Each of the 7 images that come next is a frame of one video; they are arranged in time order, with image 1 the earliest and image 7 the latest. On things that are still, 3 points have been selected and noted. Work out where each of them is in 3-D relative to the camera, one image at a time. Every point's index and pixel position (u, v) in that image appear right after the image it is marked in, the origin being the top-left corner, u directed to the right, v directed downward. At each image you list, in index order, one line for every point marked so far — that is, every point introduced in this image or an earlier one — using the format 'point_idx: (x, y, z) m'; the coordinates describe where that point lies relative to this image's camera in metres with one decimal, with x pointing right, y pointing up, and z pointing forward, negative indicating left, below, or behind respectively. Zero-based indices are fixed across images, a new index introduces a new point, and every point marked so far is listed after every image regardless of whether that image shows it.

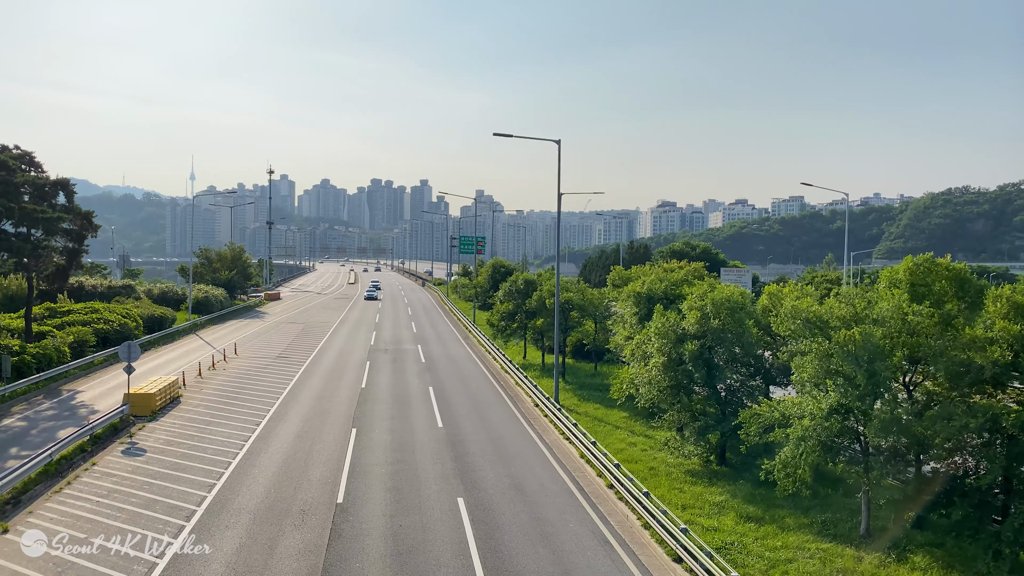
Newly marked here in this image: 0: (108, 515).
0: (-9.7, -5.4, +14.7) m
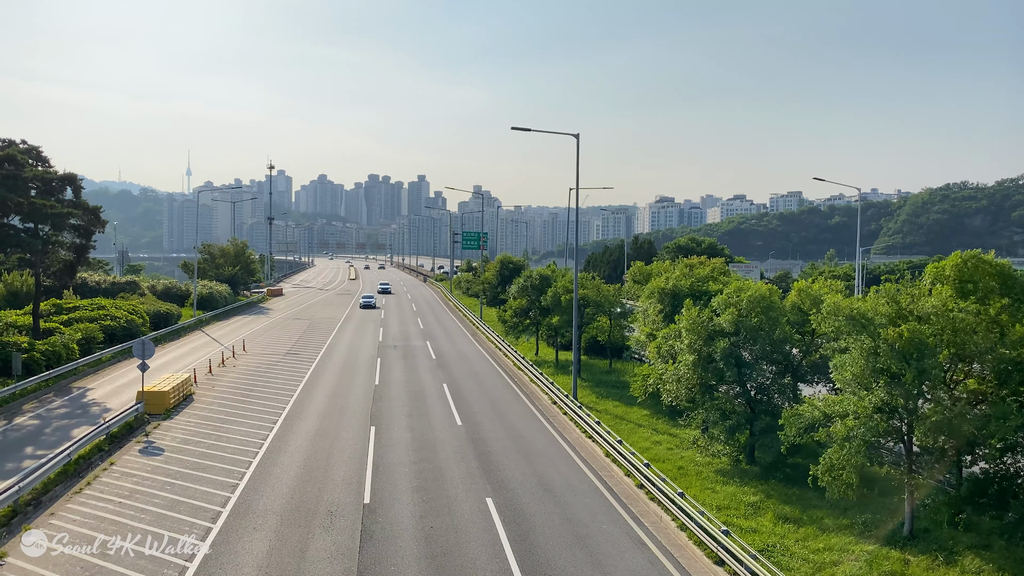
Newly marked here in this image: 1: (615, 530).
0: (-8.9, -5.4, +14.4) m
1: (+2.3, -5.6, +14.1) m
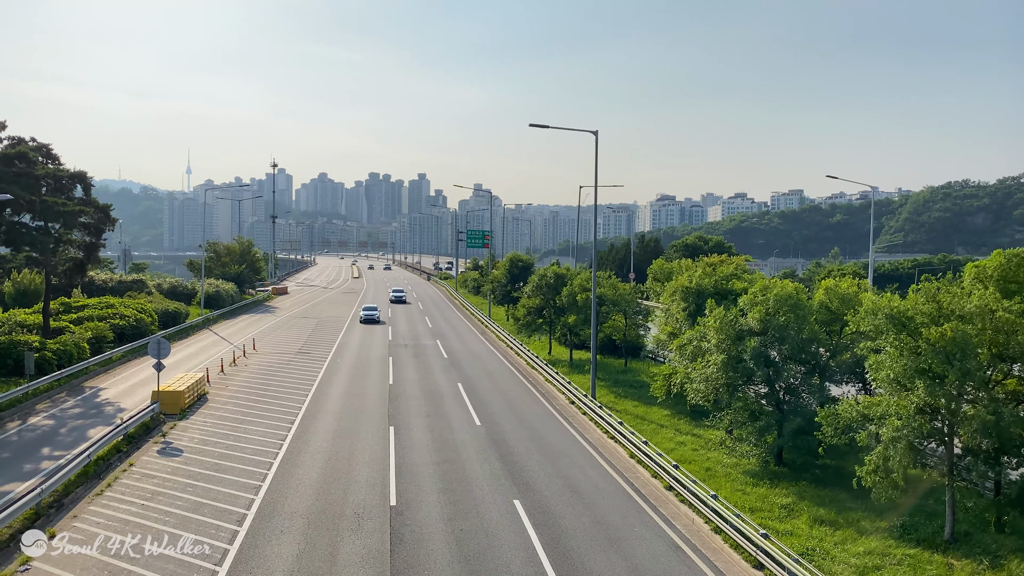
0: (-8.2, -5.3, +14.2) m
1: (+3.0, -5.5, +13.8) m
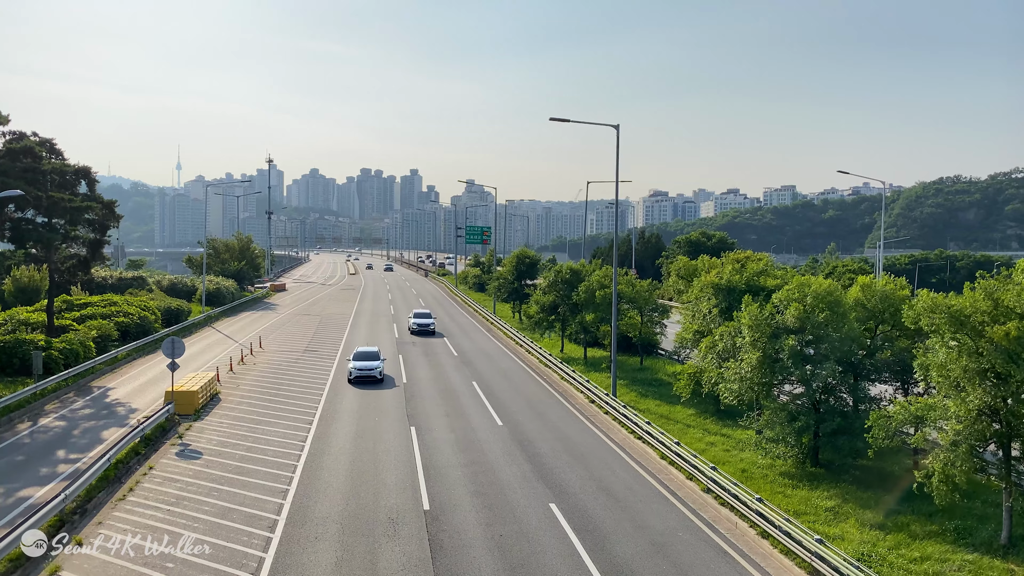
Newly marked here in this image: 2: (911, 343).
0: (-7.3, -5.3, +13.8) m
1: (+3.9, -5.5, +13.5) m
2: (+11.2, -1.5, +17.2) m
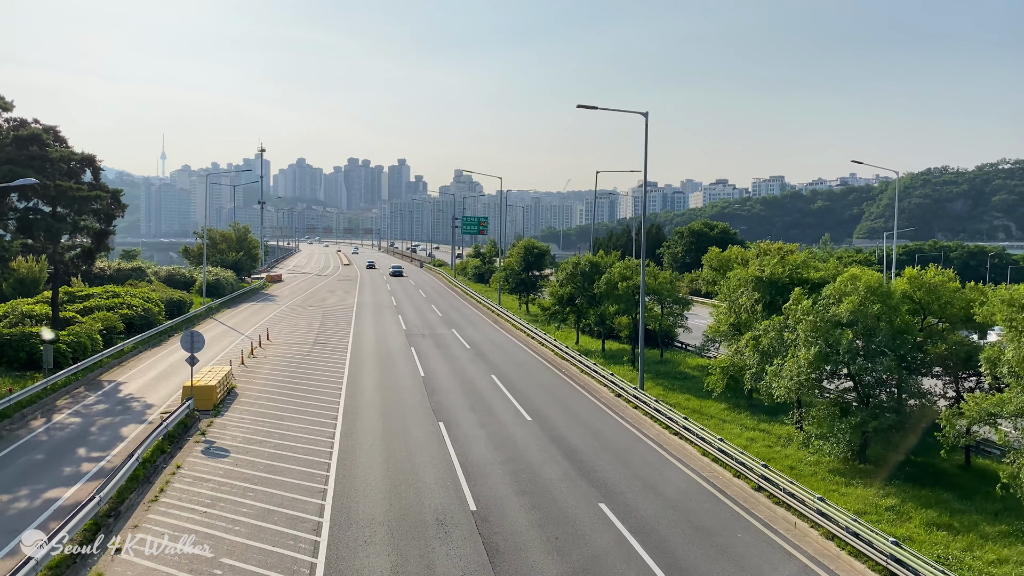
0: (-6.2, -5.2, +13.2) m
1: (+5.1, -5.3, +13.1) m
2: (+12.3, -1.3, +16.8) m
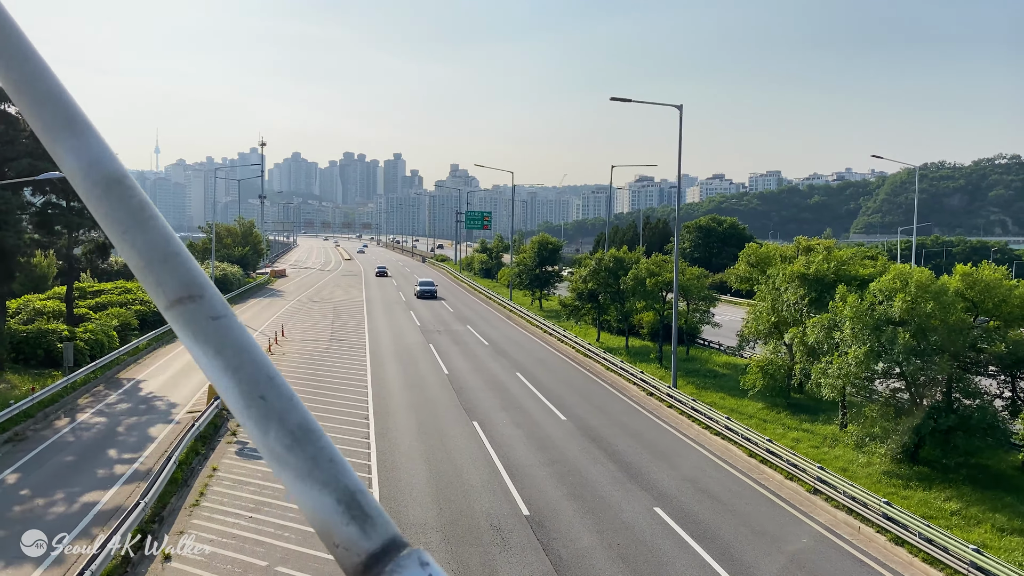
0: (-5.0, -5.1, +12.8) m
1: (+6.3, -5.3, +12.7) m
2: (+13.5, -1.3, +16.4) m
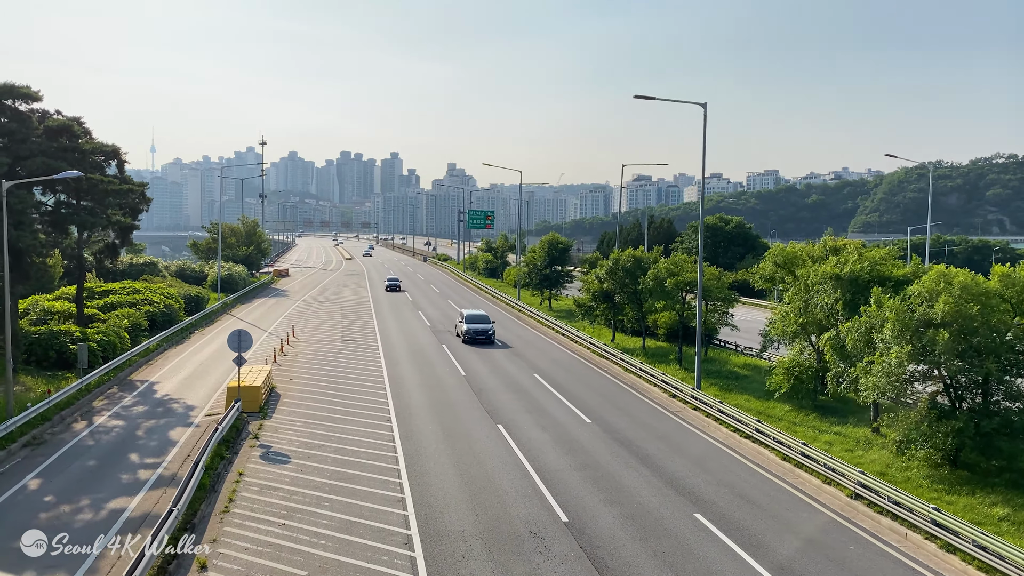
0: (-4.1, -5.2, +12.5) m
1: (+7.1, -5.3, +12.4) m
2: (+14.3, -1.3, +16.2) m
